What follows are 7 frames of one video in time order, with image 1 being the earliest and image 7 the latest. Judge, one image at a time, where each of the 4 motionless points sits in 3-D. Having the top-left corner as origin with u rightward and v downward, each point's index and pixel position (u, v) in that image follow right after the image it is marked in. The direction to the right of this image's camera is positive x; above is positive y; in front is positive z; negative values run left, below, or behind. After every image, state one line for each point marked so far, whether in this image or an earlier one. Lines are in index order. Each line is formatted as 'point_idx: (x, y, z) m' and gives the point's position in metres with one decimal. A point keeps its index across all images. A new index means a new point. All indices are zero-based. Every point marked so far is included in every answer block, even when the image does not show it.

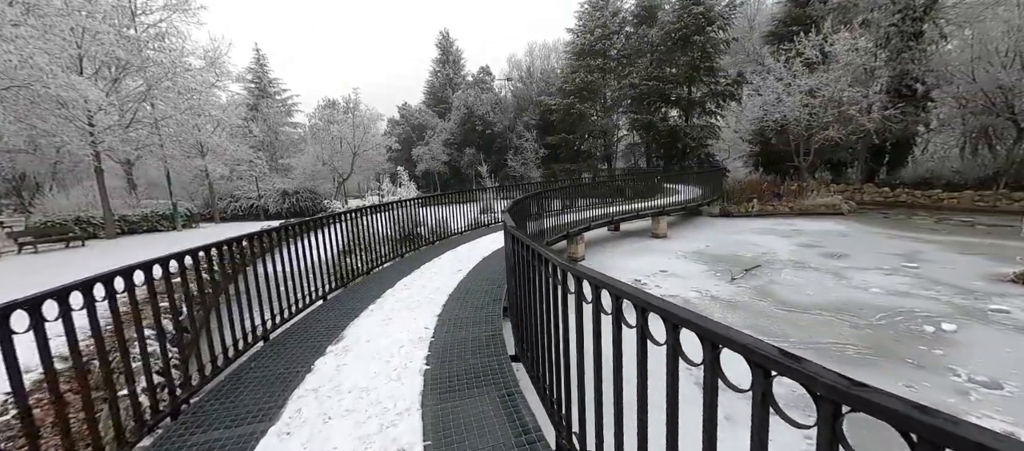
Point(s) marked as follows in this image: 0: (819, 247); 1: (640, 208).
0: (+6.0, -0.4, +7.6) m
1: (+3.1, +0.4, +9.4) m
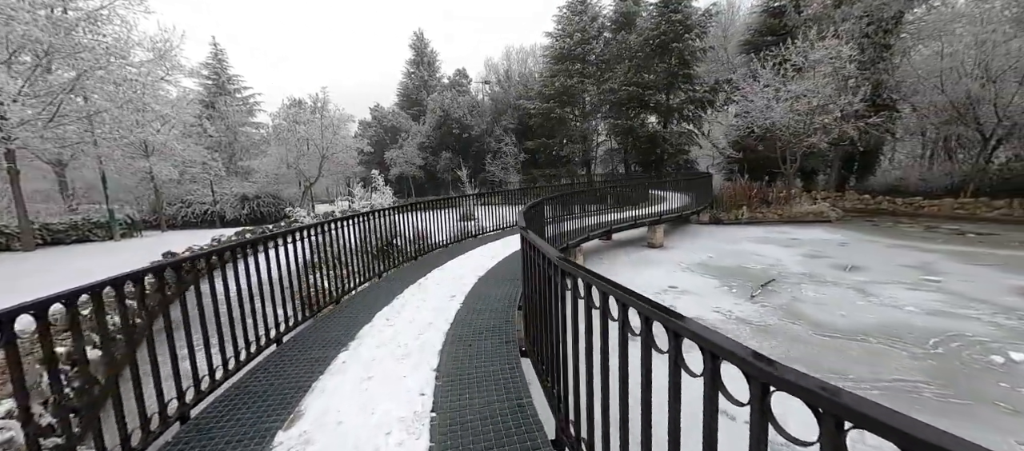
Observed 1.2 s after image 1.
0: (+5.8, -0.6, +7.2) m
1: (+2.8, +0.2, +8.8) m
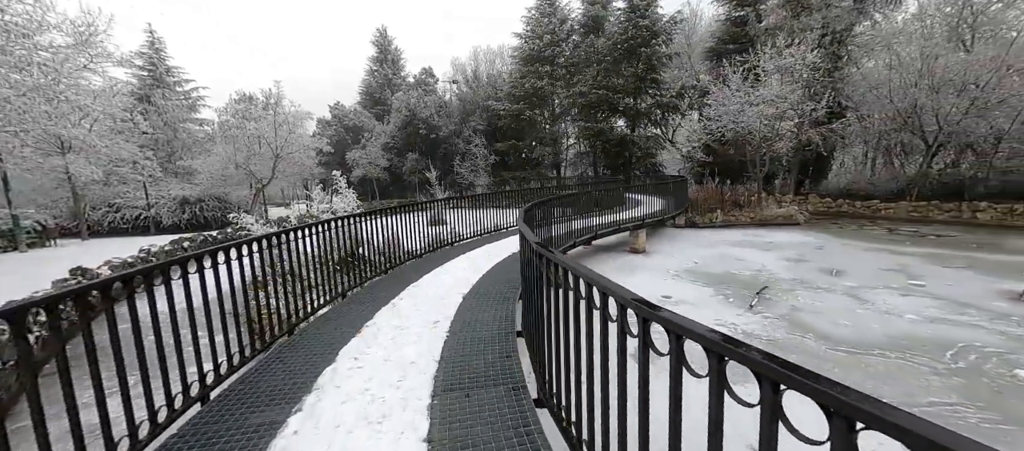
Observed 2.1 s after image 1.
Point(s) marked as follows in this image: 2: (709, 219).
0: (+5.4, -0.7, +7.1) m
1: (+2.3, +0.1, +8.5) m
2: (+5.8, +0.2, +11.5) m
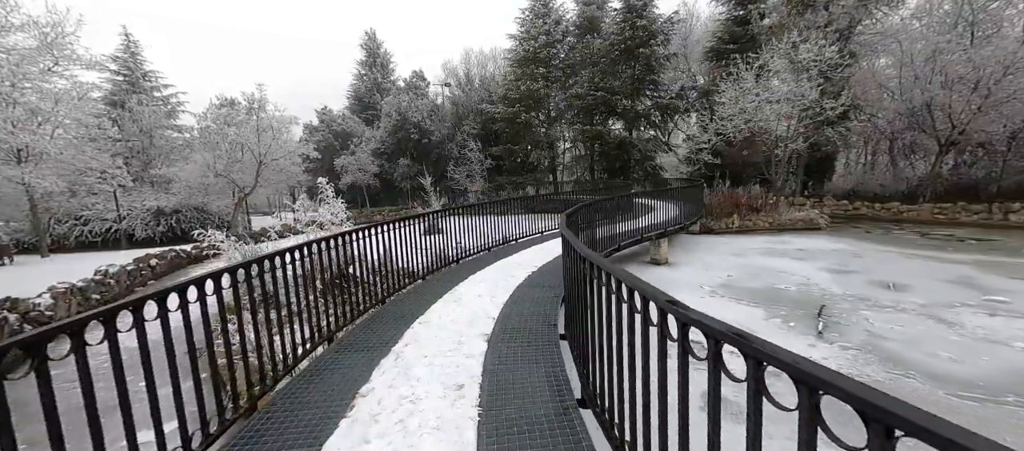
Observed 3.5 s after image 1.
0: (+5.6, -0.8, +6.4) m
1: (+2.5, -0.1, +7.7) m
2: (+5.9, 0.0, +10.8) m
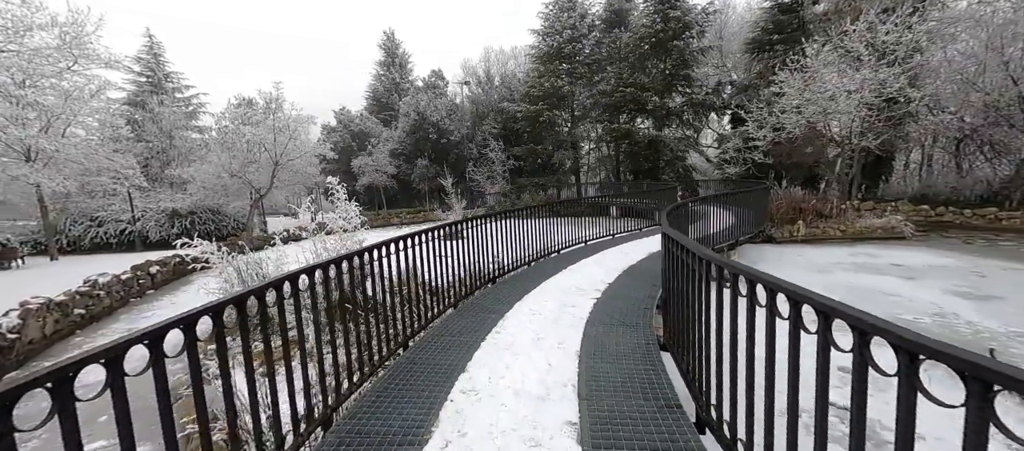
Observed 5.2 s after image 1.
0: (+6.3, -1.0, +5.0) m
1: (+3.1, -0.2, +6.4) m
2: (+6.7, -0.2, +9.4) m
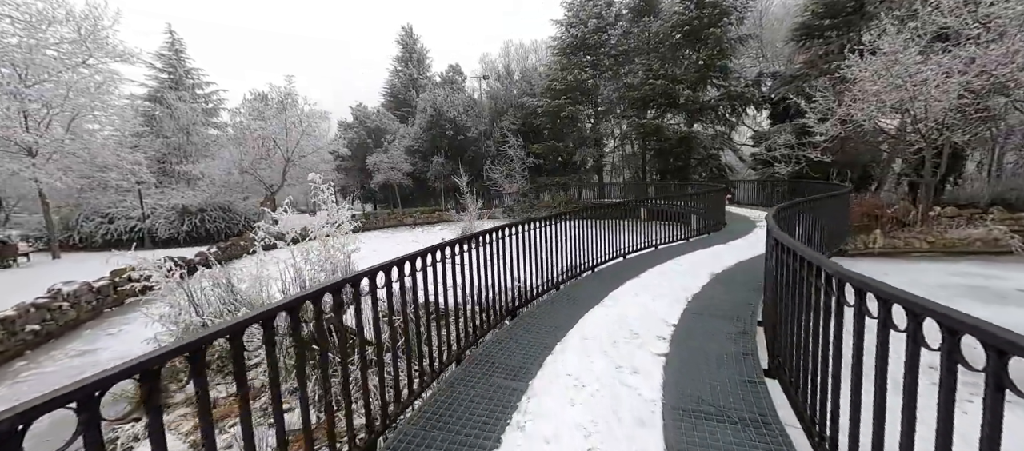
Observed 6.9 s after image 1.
0: (+6.5, -1.2, +3.5) m
1: (+3.4, -0.4, +5.1) m
2: (+7.1, -0.4, +7.9) m
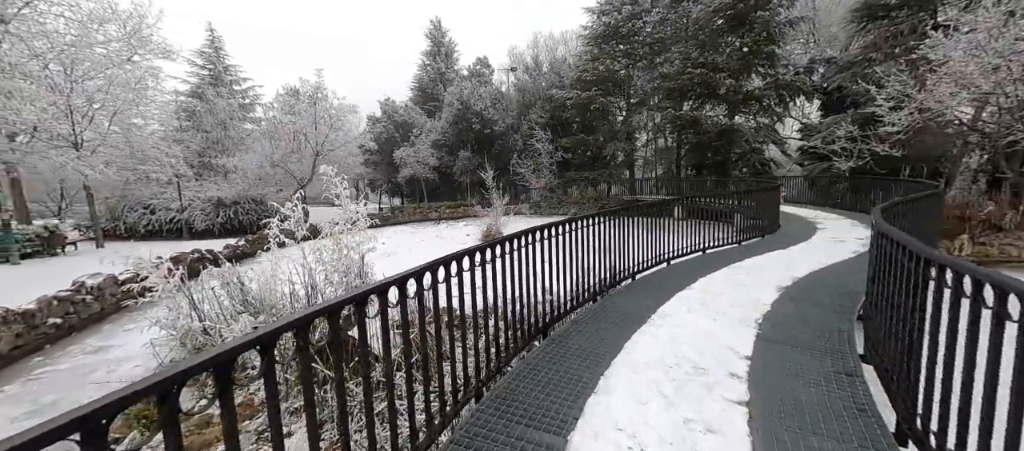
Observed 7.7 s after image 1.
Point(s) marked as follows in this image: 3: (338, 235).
0: (+6.7, -1.3, +2.6) m
1: (+3.8, -0.4, +4.3) m
2: (+7.7, -0.4, +6.9) m
3: (-2.2, -0.1, +5.0) m
